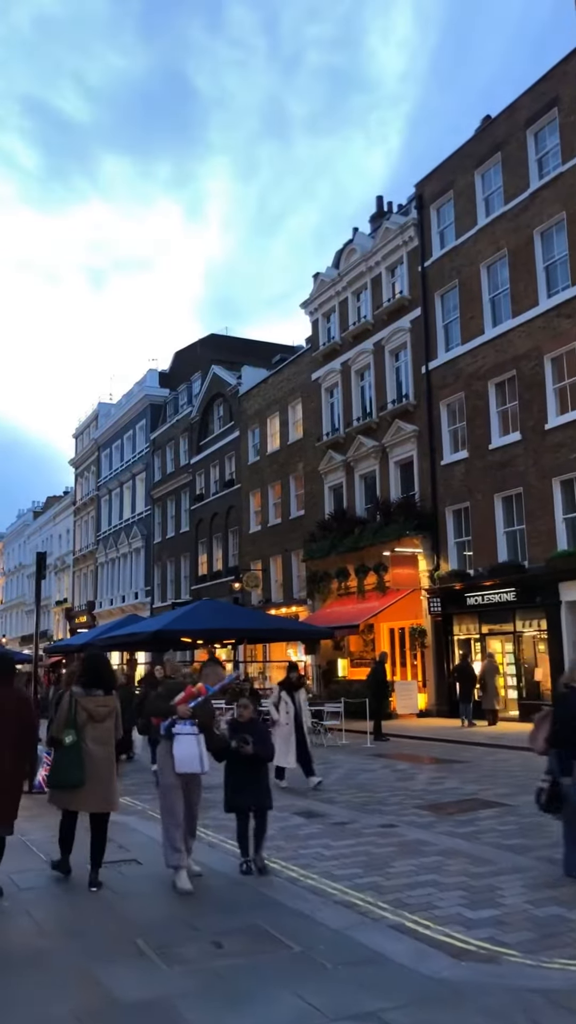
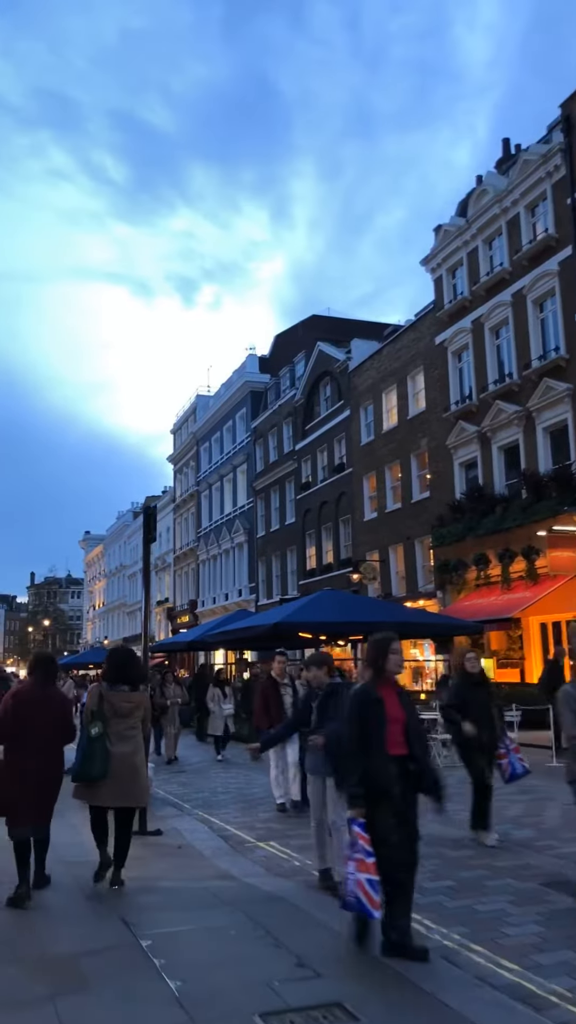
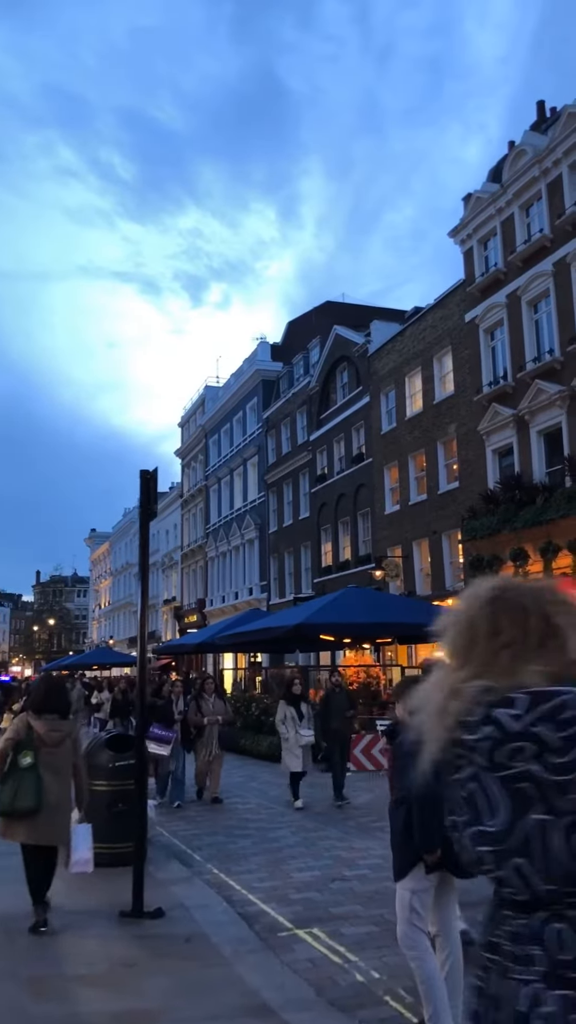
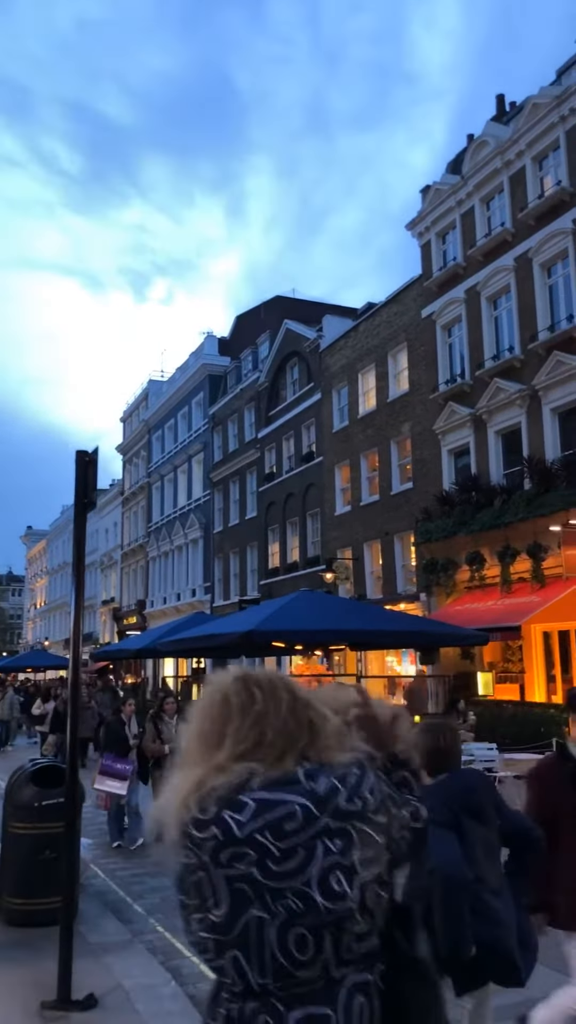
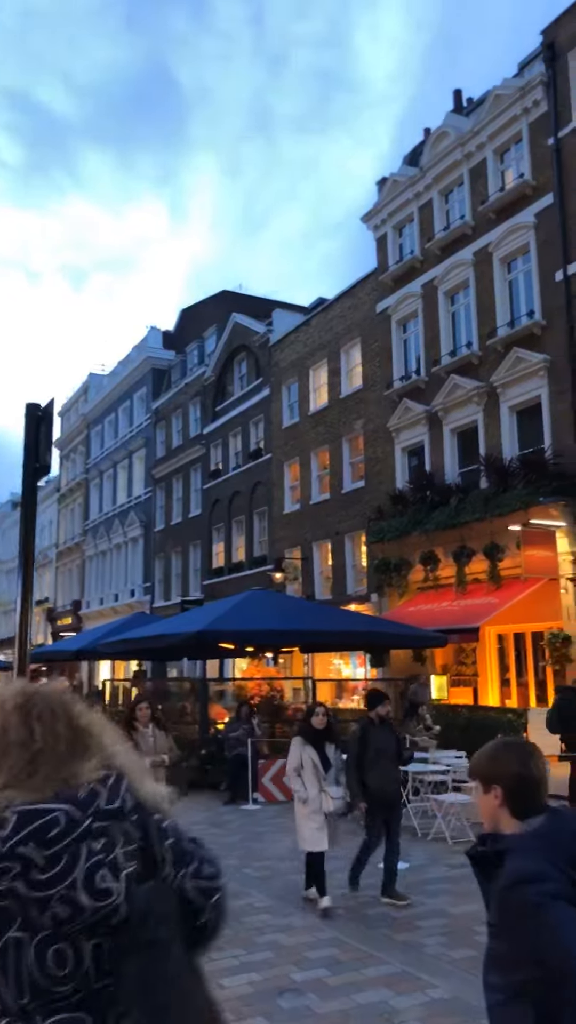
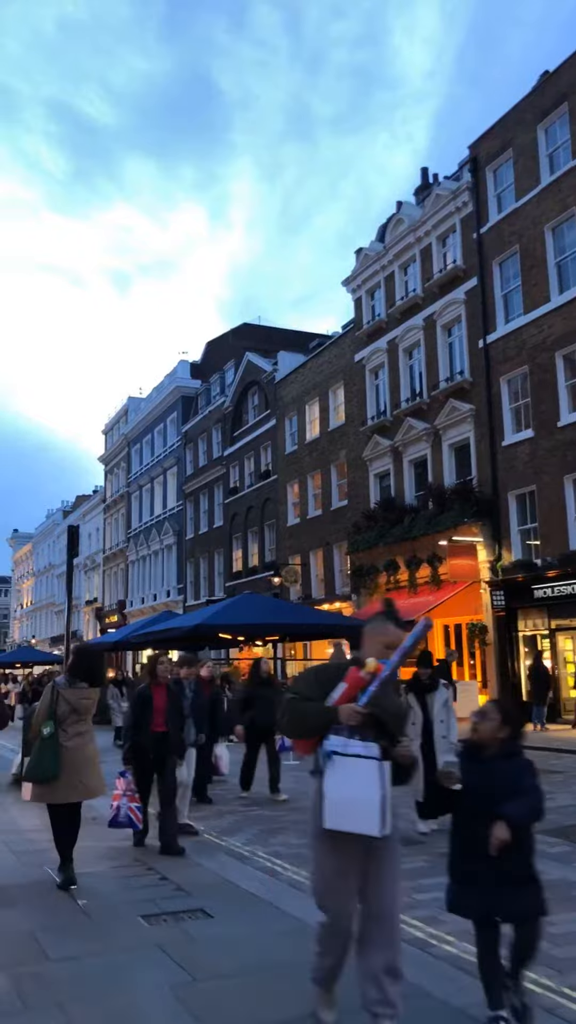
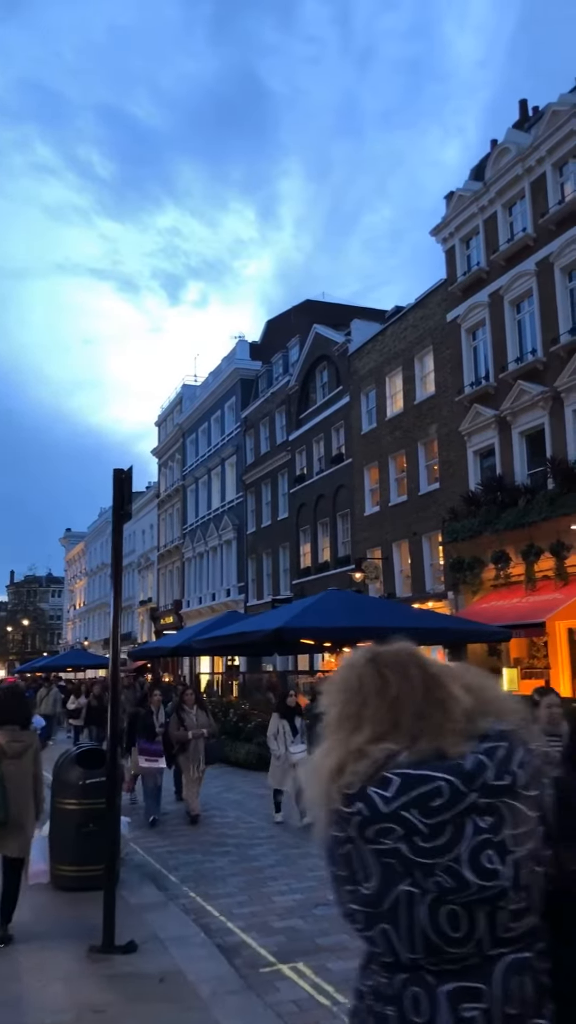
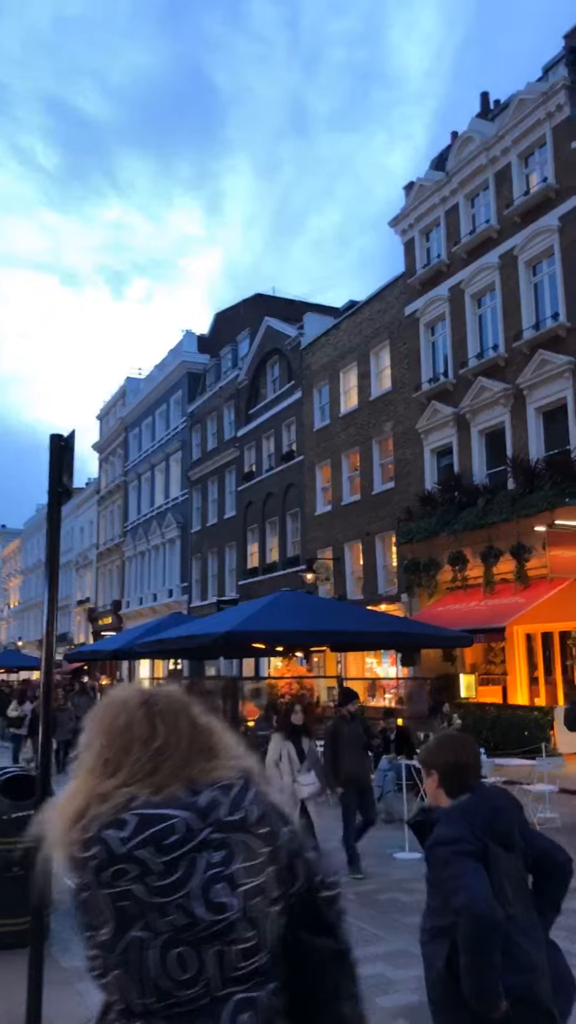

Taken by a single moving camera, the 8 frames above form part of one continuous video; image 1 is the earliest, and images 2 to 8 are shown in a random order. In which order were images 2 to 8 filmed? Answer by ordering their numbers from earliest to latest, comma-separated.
6, 2, 3, 7, 4, 8, 5
